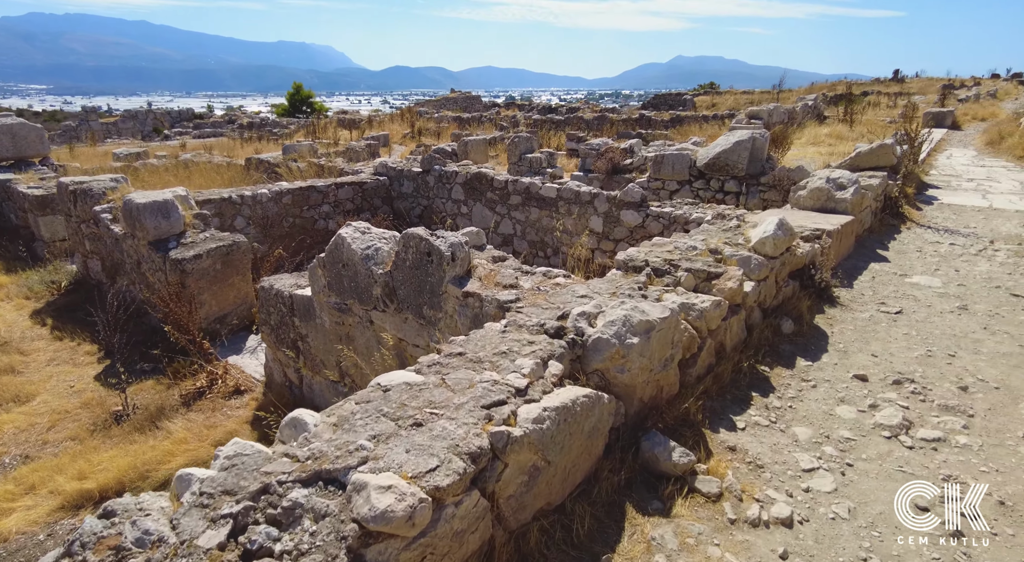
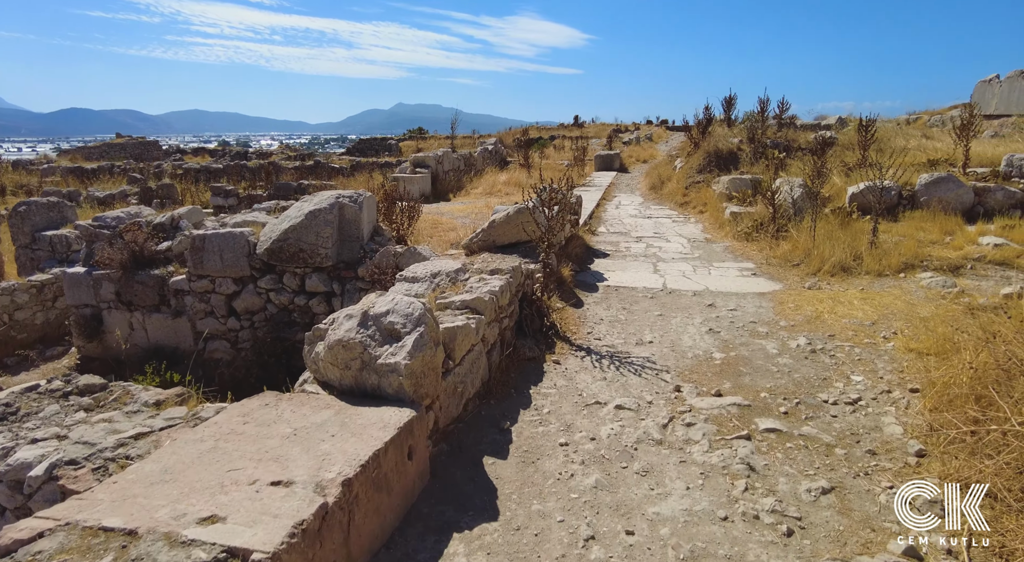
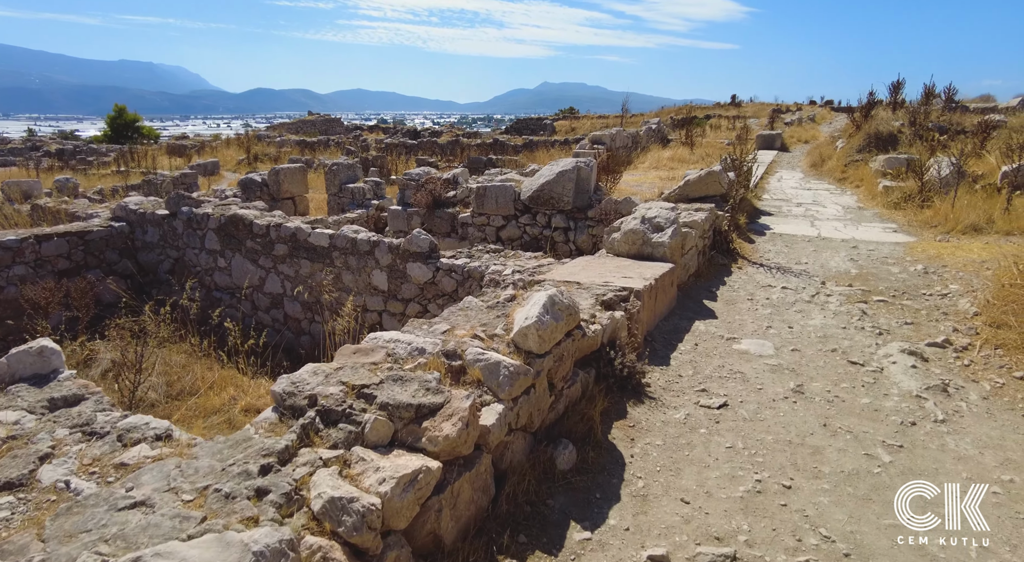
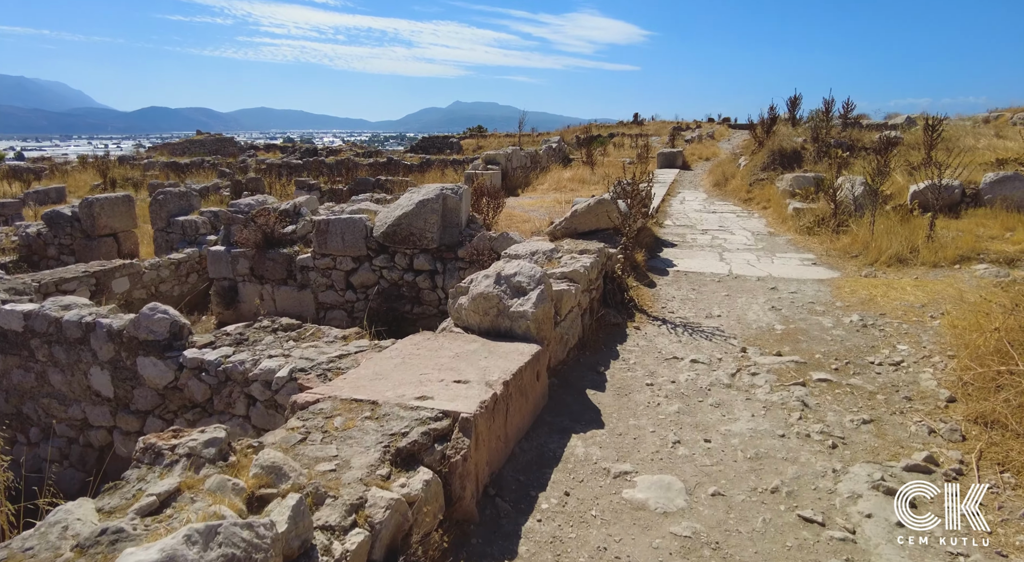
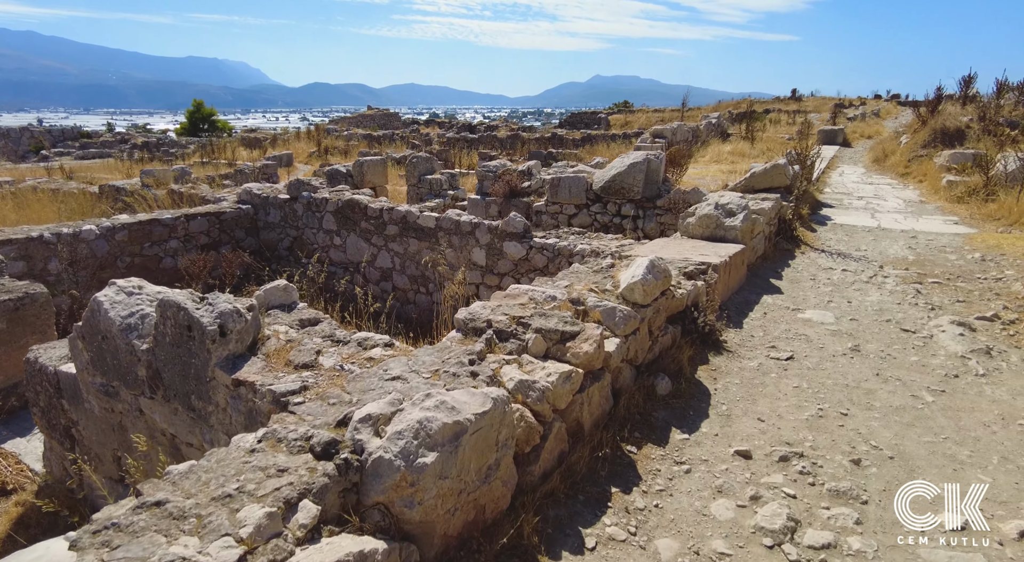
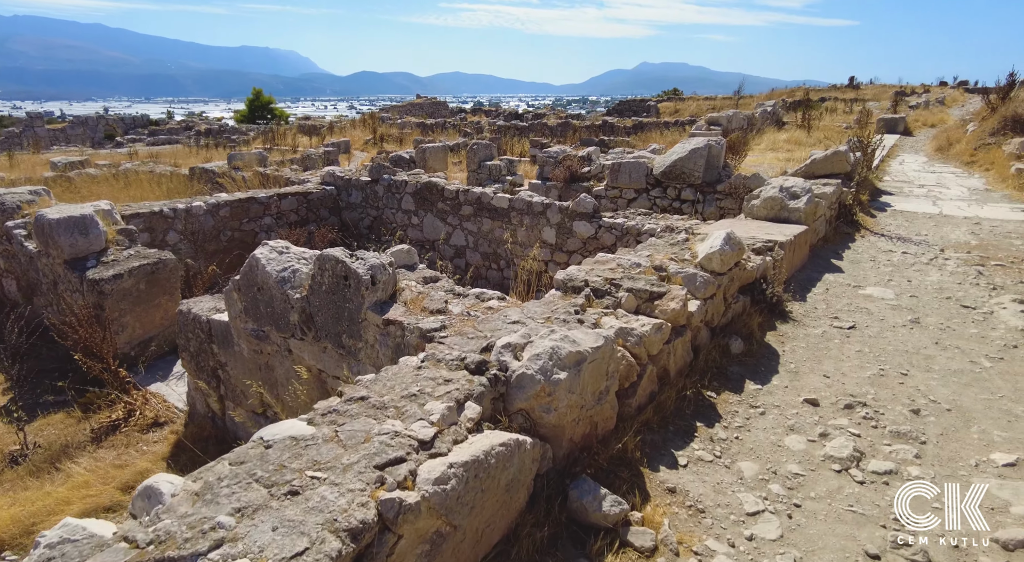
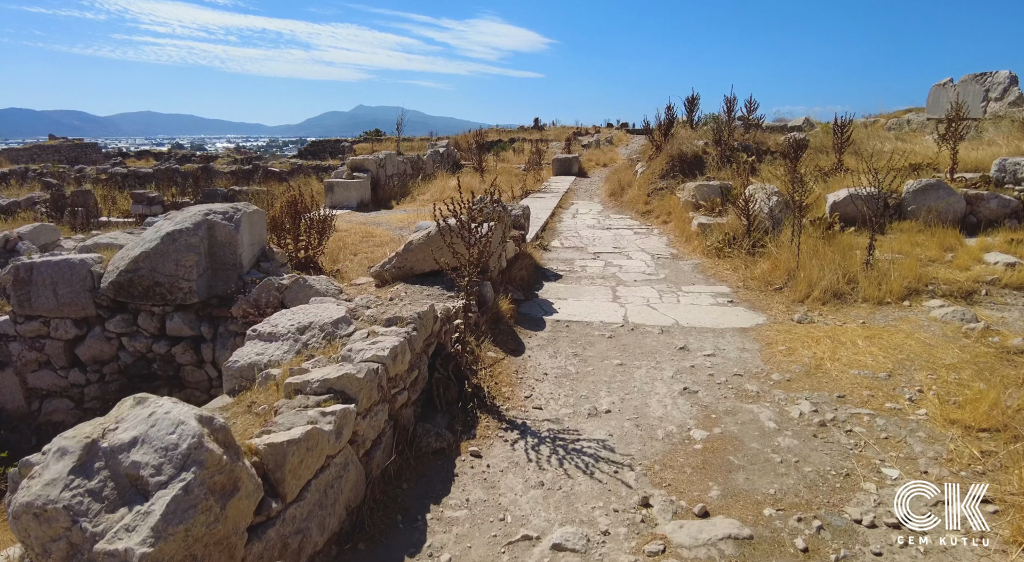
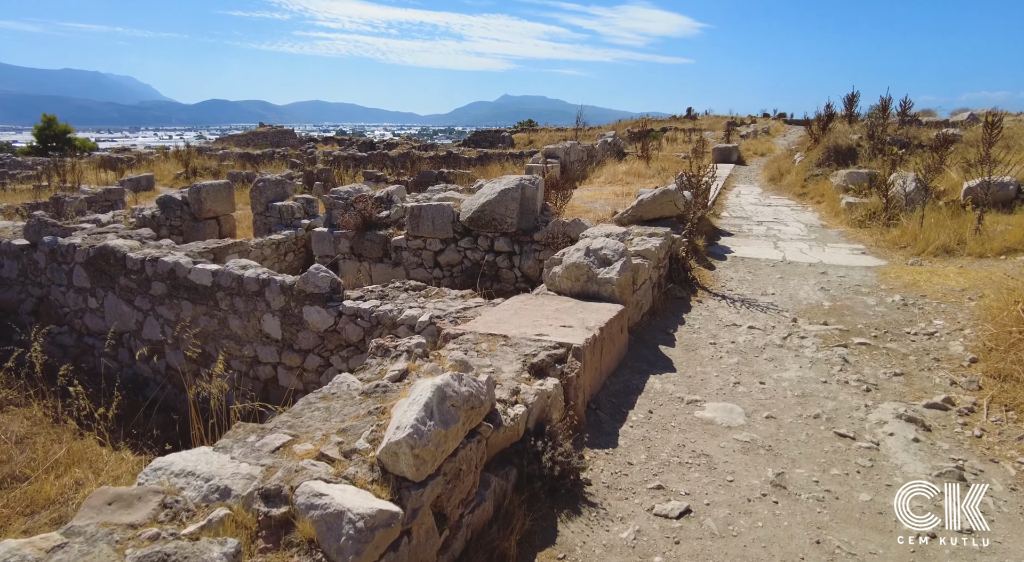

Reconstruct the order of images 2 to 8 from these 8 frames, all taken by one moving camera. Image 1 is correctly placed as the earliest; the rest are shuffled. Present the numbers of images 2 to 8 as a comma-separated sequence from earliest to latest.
6, 5, 3, 8, 4, 2, 7
